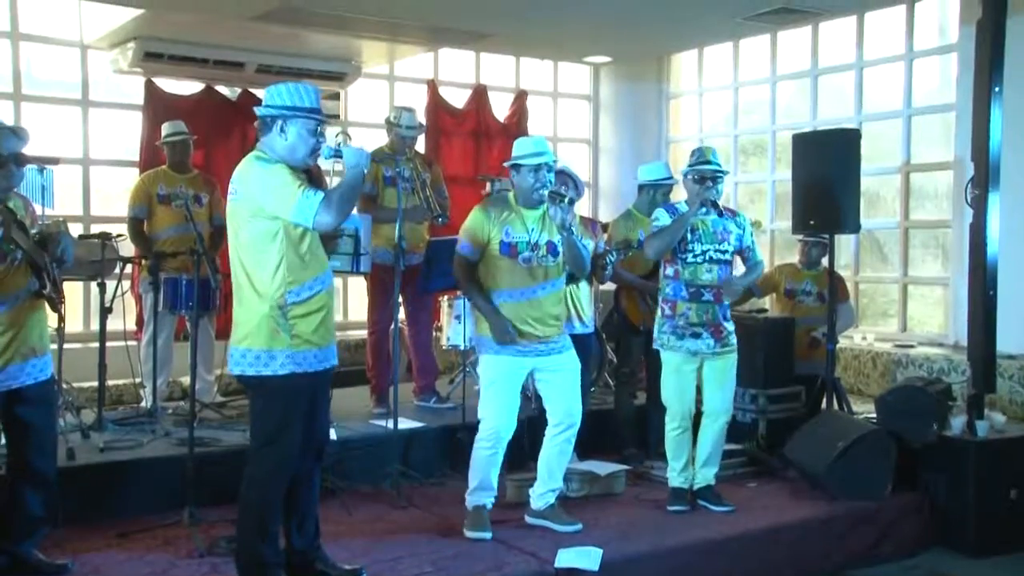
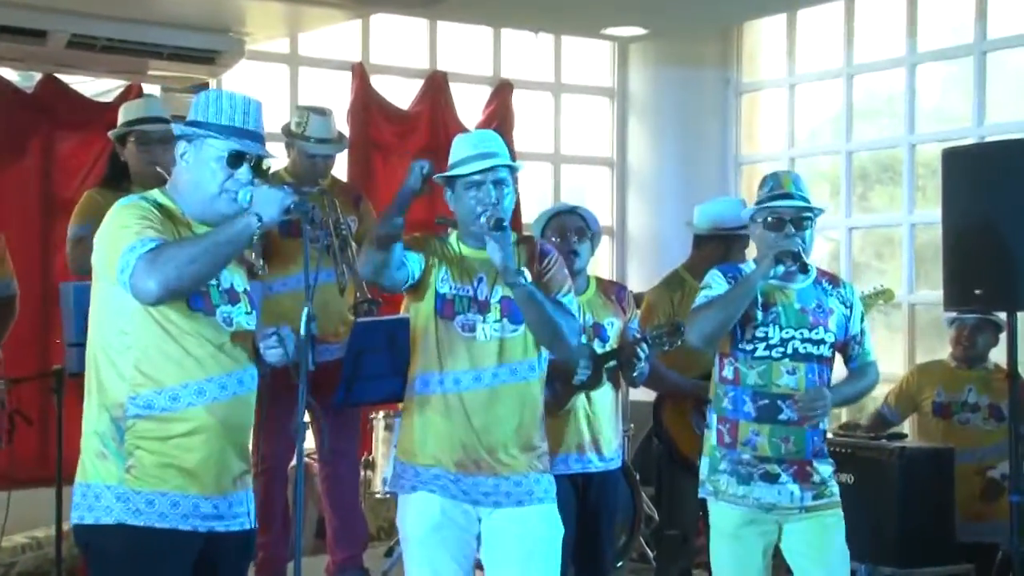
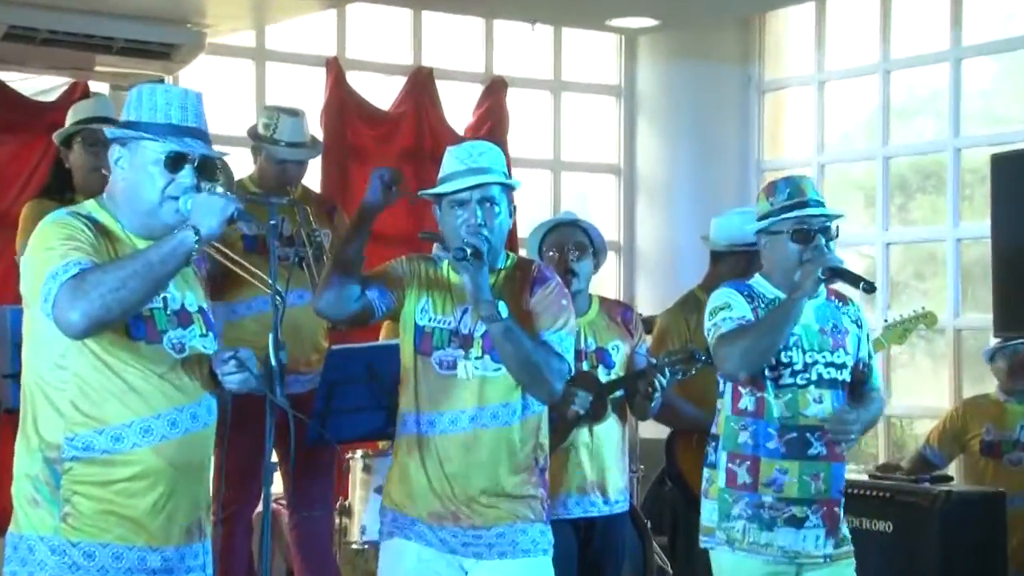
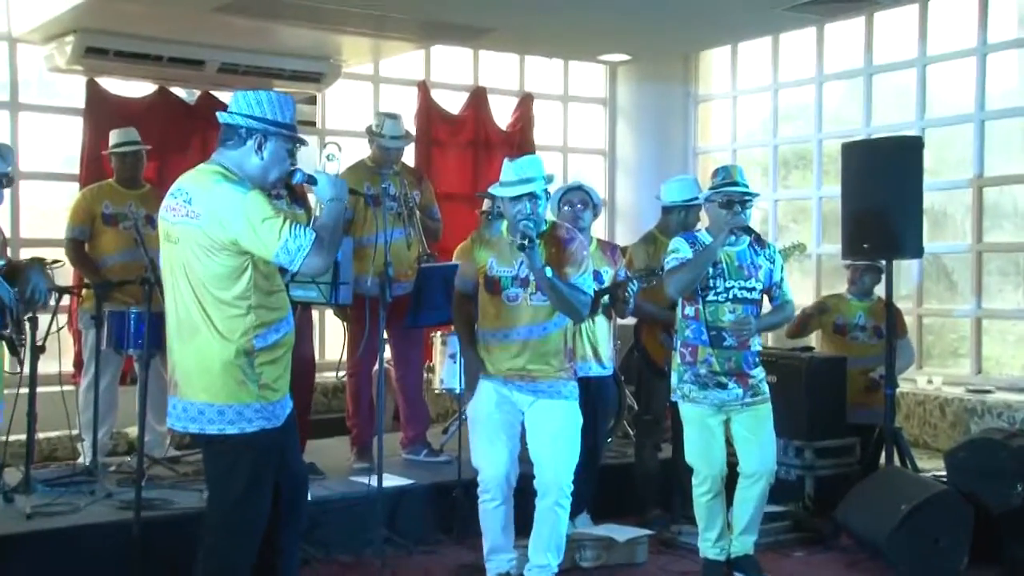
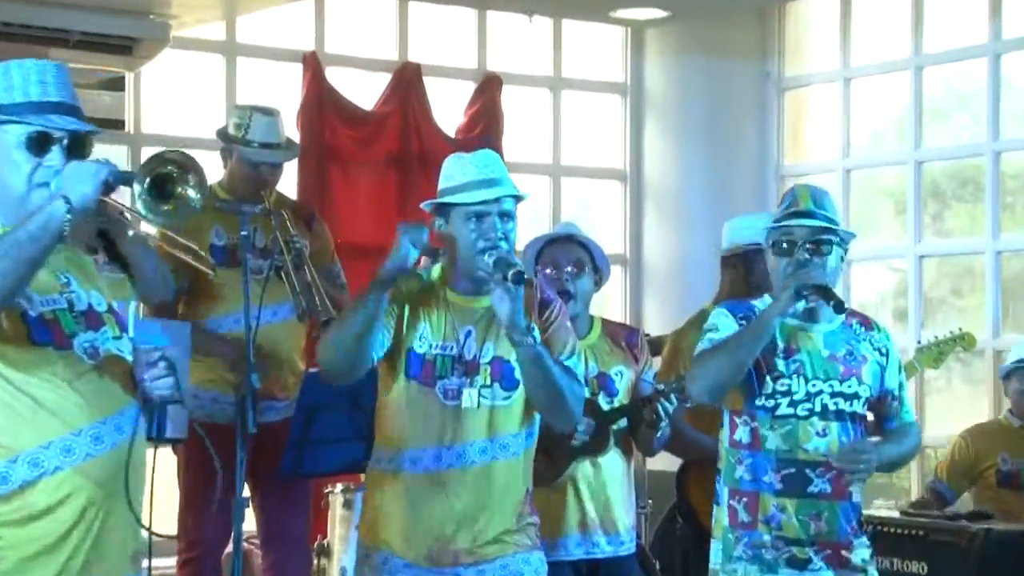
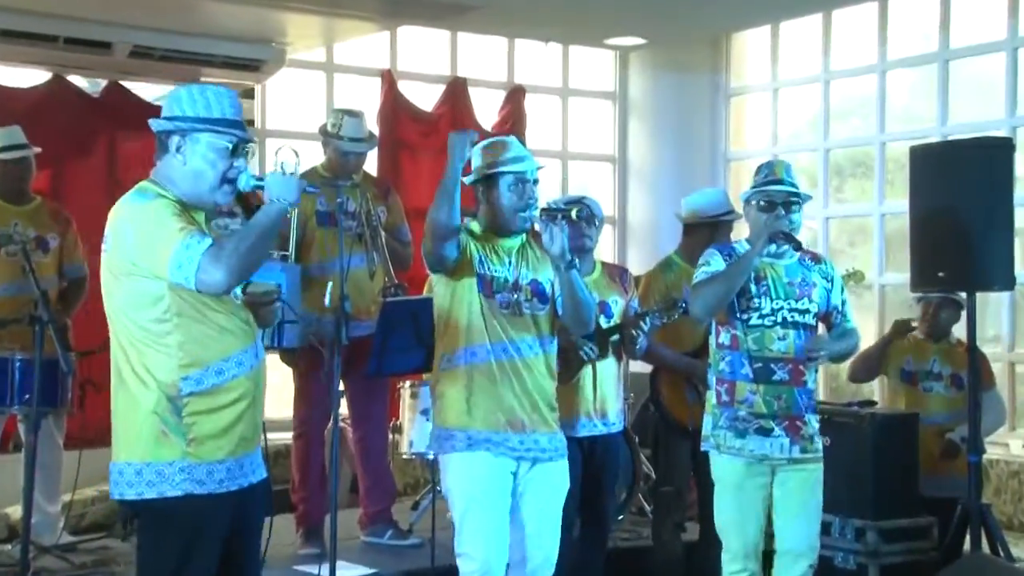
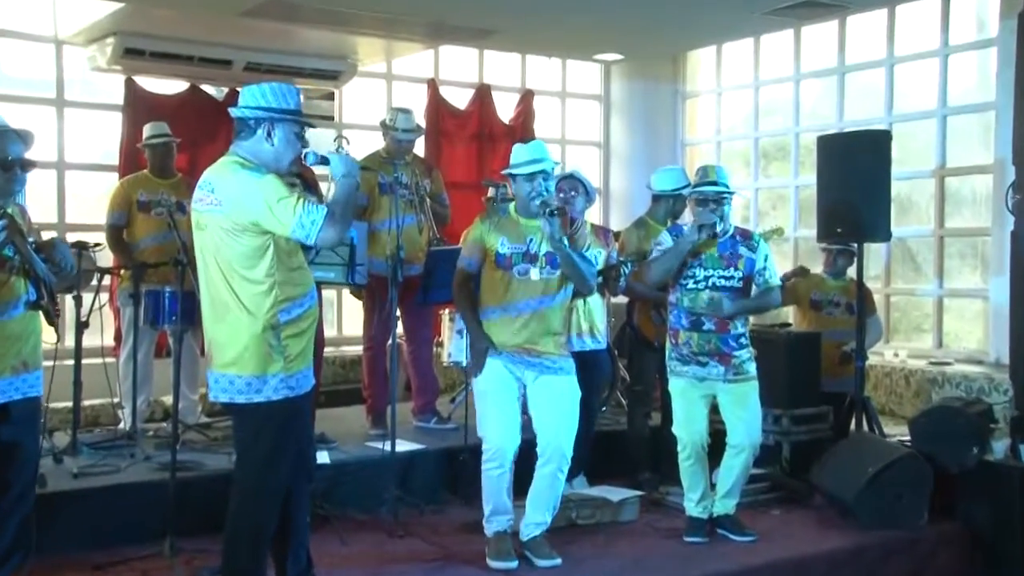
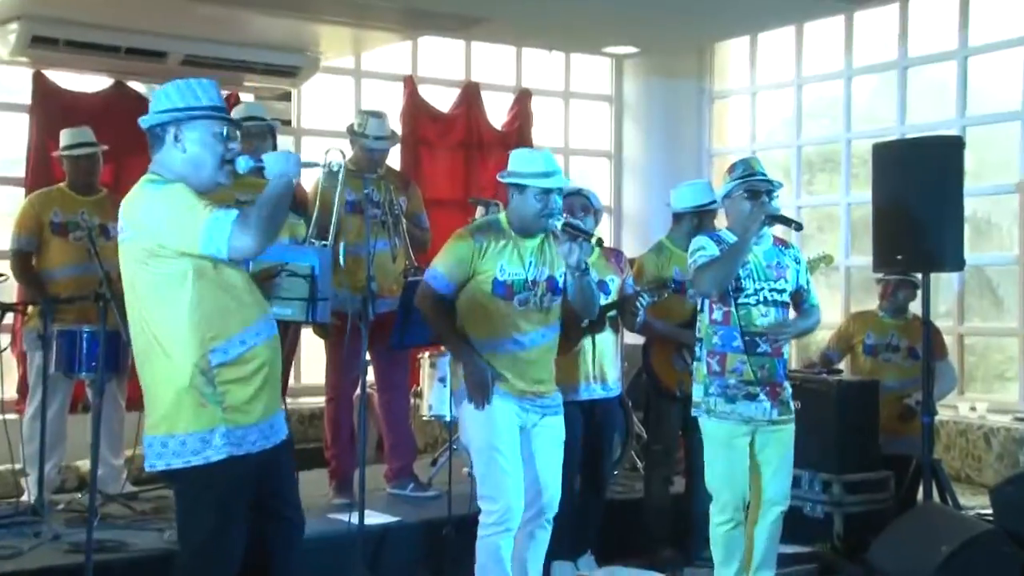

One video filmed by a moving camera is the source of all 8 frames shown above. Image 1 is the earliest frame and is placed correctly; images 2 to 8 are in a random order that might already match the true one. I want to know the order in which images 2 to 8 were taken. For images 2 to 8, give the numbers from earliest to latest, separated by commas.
7, 4, 8, 6, 2, 3, 5
